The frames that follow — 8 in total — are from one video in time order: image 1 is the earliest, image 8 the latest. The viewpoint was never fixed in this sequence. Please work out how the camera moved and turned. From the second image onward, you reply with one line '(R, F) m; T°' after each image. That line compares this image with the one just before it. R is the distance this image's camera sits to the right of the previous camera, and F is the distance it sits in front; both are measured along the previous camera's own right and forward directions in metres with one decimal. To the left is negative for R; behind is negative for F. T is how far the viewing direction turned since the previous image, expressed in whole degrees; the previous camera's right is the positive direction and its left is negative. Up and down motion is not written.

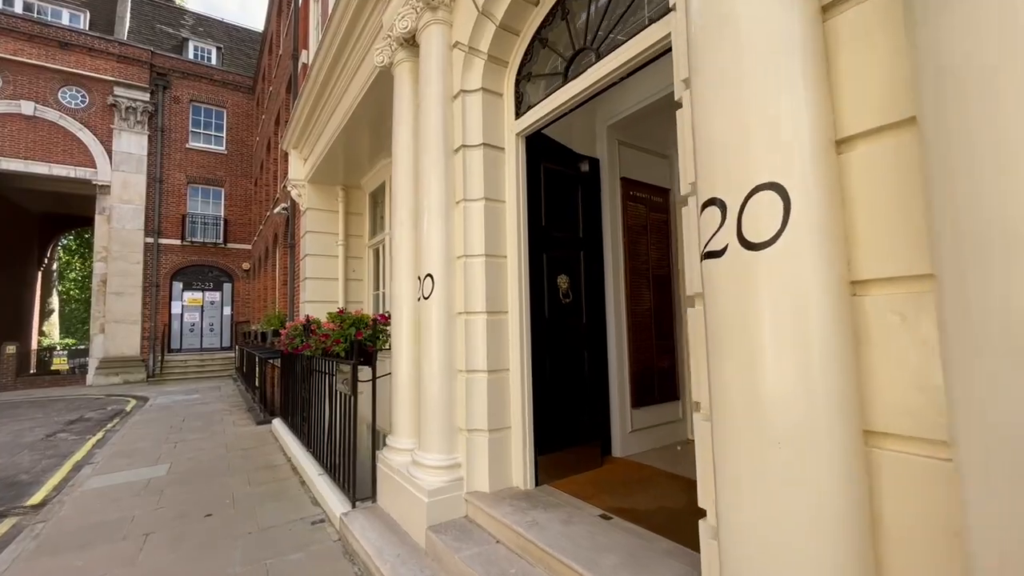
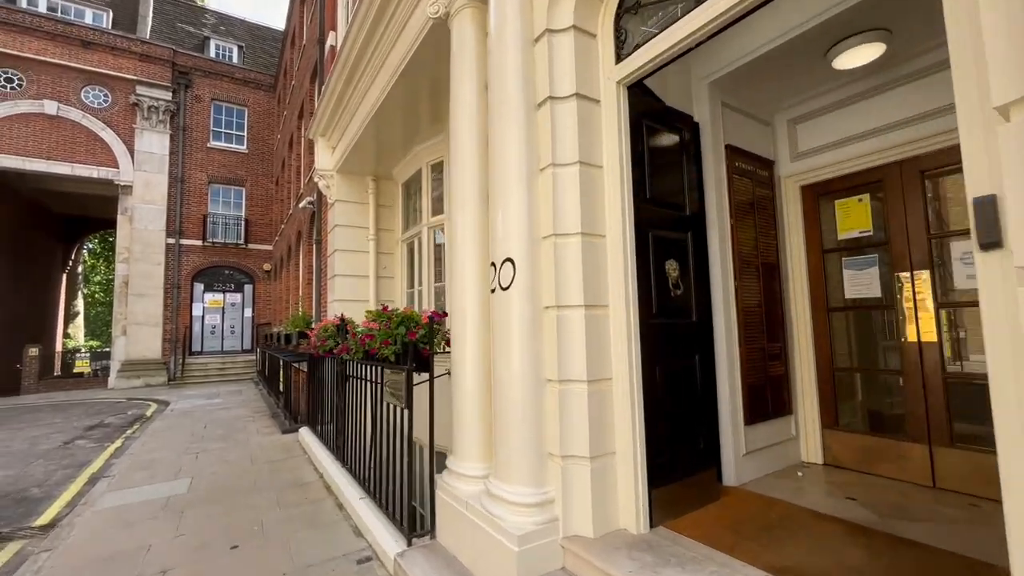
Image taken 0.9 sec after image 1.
(-0.5, +0.7) m; -2°
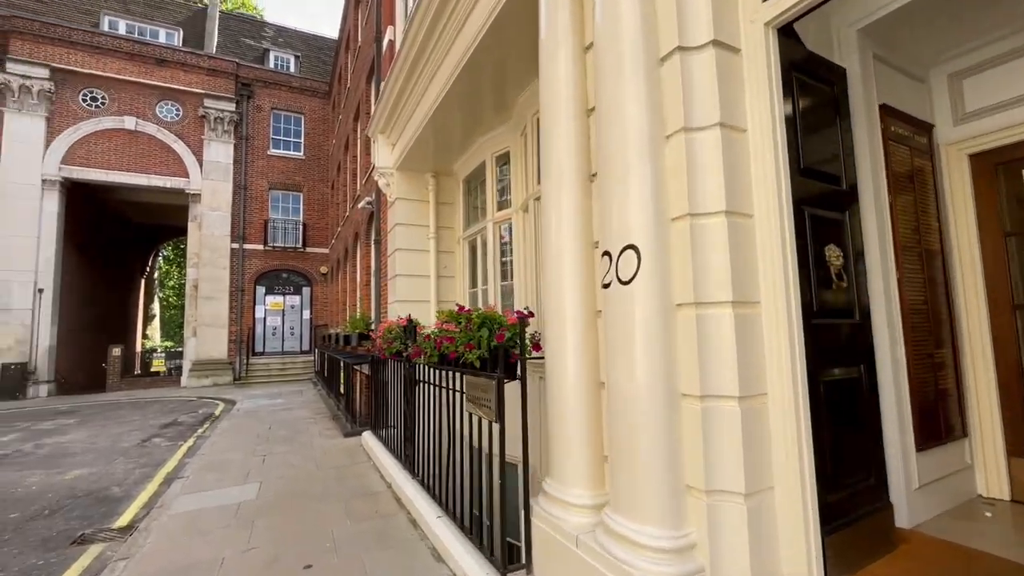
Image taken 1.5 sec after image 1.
(-0.4, +0.4) m; -6°
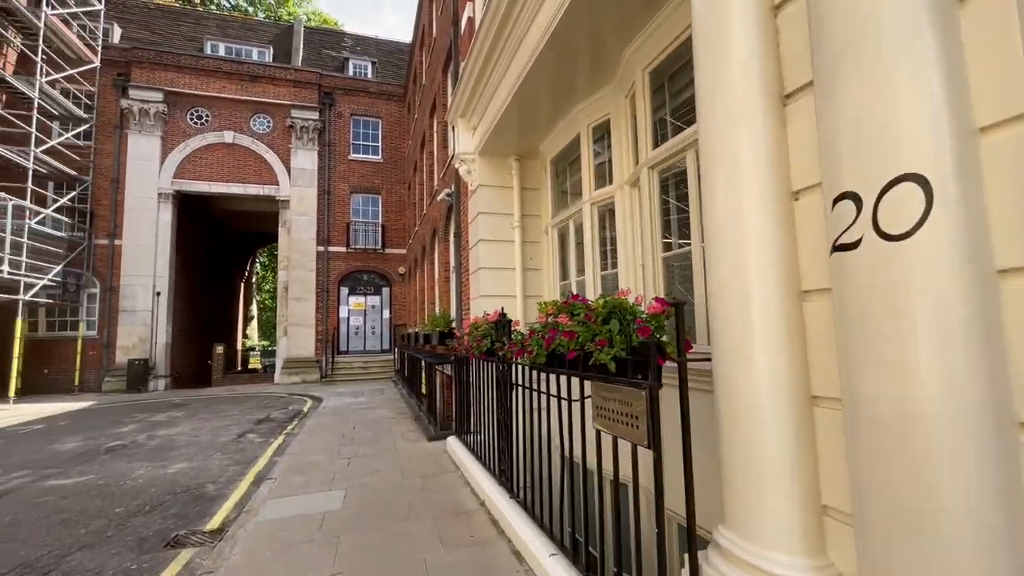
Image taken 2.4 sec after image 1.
(-0.4, +0.7) m; -9°
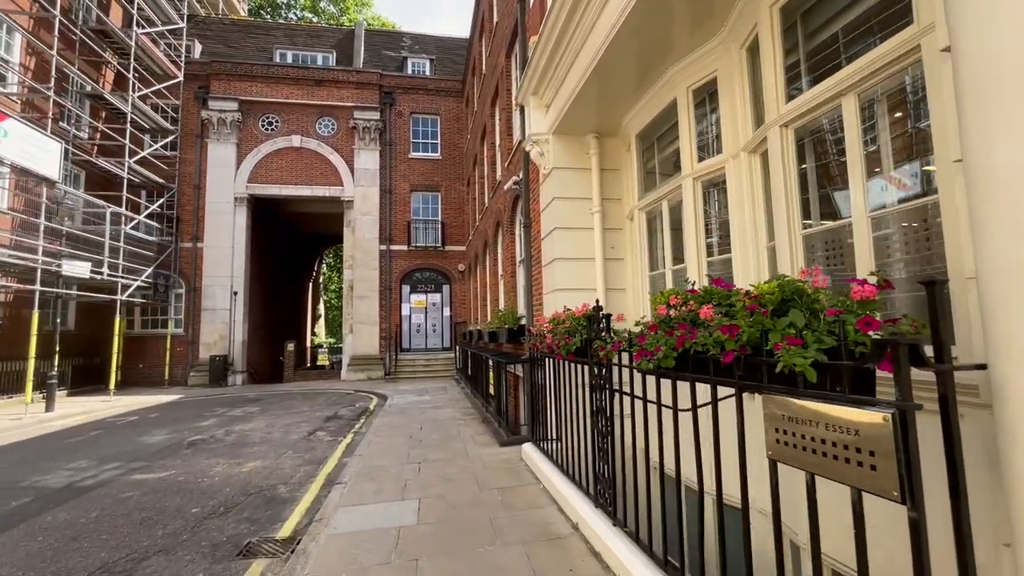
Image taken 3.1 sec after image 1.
(-0.4, +0.6) m; -7°
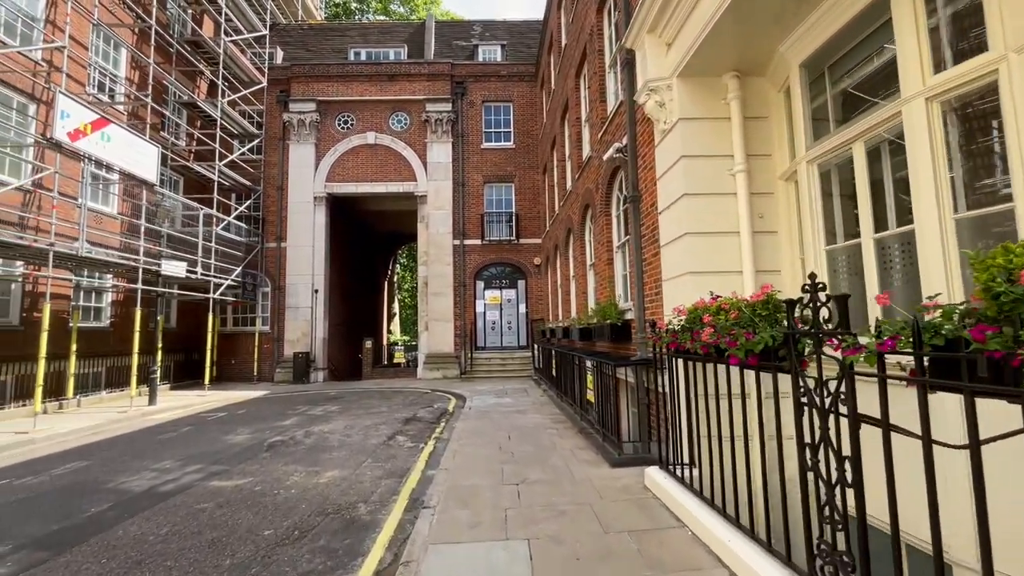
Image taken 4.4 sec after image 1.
(-0.5, +1.1) m; -8°
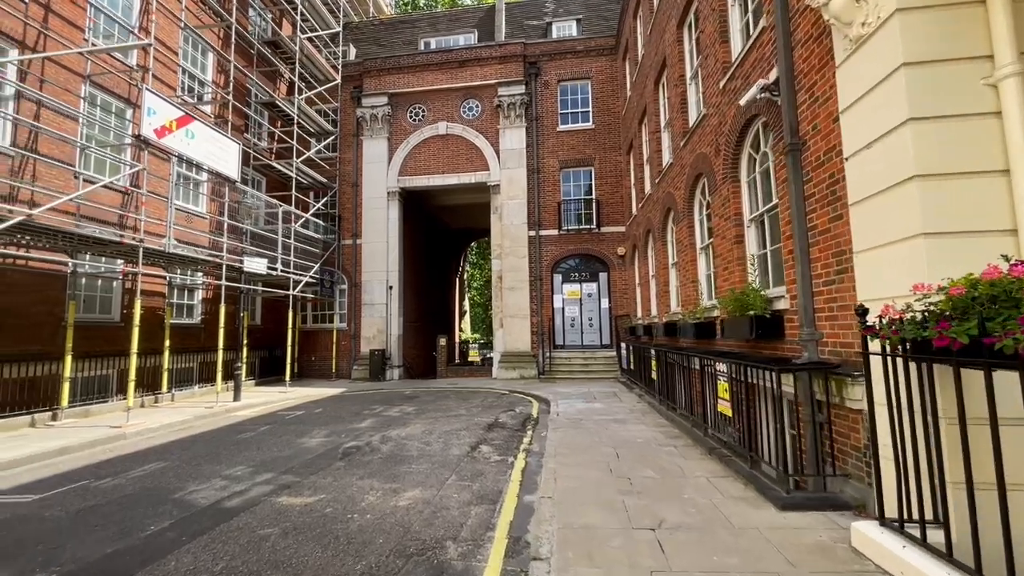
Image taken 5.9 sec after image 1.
(-0.5, +1.2) m; -8°
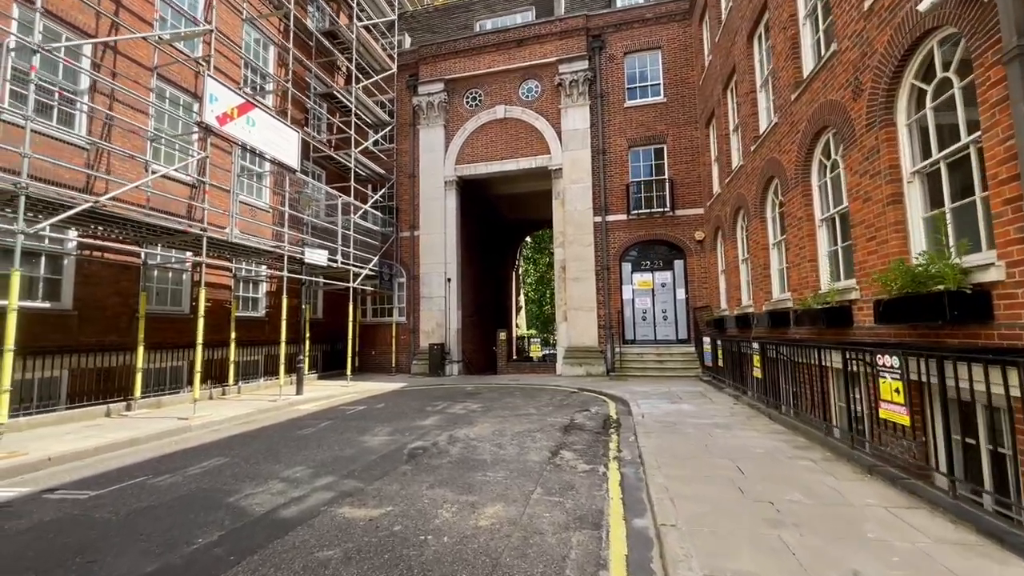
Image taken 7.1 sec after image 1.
(-0.5, +0.9) m; -7°
